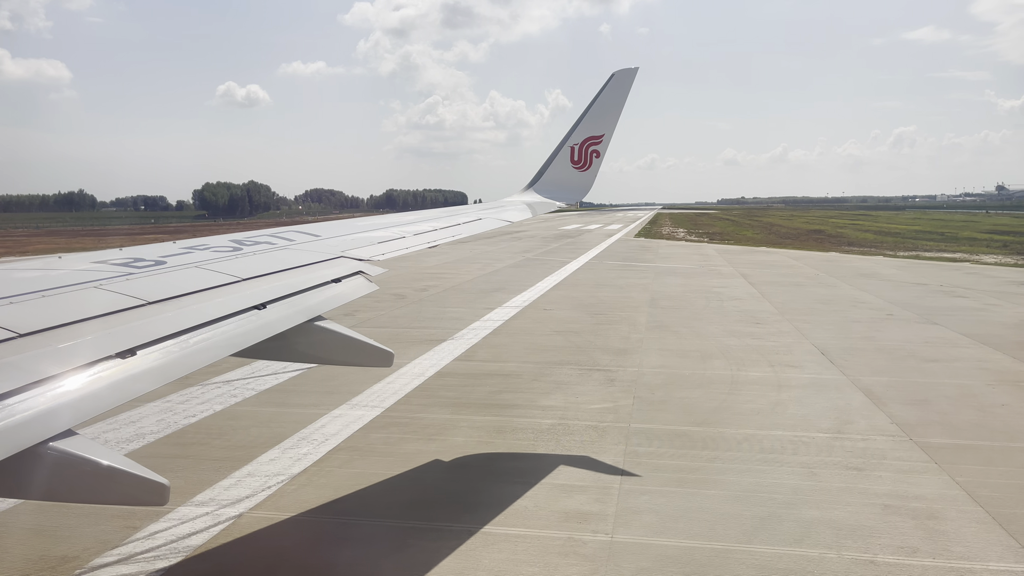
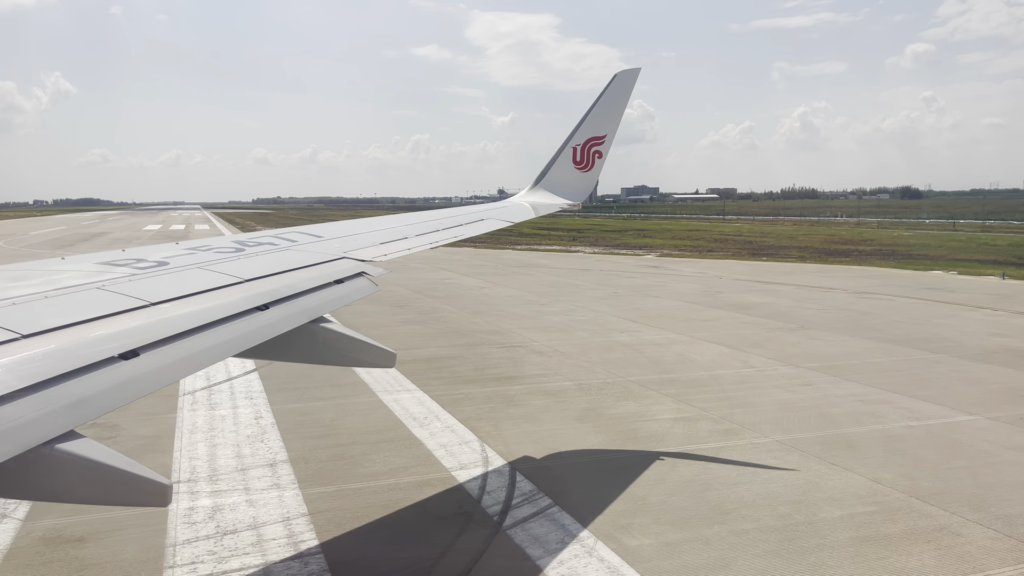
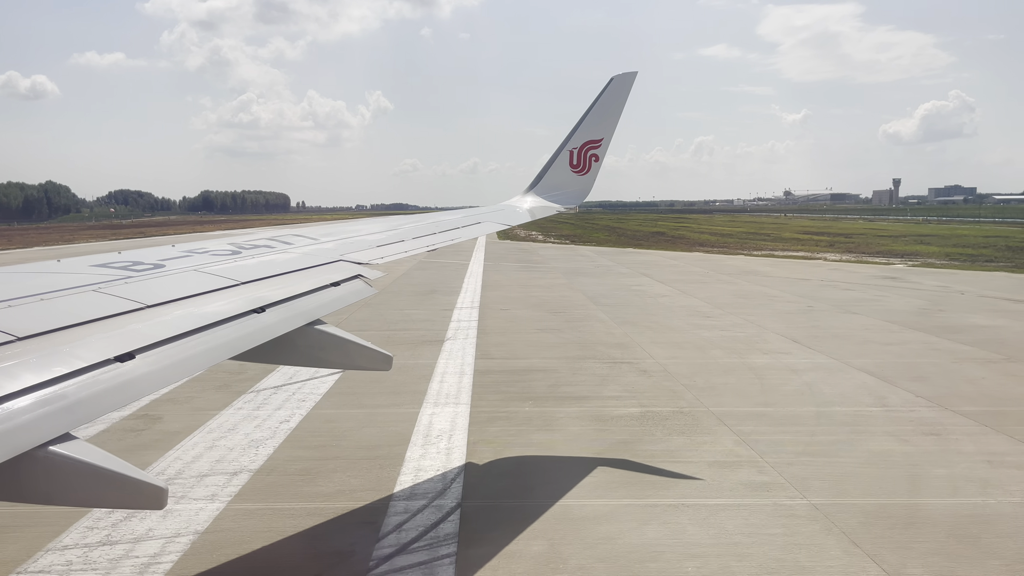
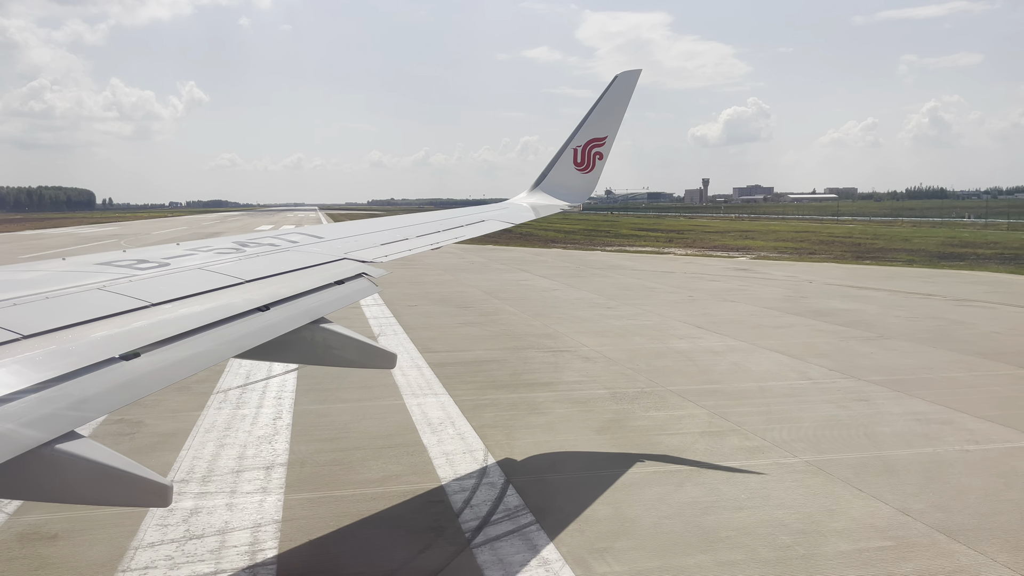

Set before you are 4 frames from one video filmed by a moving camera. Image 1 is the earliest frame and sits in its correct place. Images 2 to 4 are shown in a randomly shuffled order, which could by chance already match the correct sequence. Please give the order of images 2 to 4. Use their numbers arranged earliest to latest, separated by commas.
3, 4, 2
